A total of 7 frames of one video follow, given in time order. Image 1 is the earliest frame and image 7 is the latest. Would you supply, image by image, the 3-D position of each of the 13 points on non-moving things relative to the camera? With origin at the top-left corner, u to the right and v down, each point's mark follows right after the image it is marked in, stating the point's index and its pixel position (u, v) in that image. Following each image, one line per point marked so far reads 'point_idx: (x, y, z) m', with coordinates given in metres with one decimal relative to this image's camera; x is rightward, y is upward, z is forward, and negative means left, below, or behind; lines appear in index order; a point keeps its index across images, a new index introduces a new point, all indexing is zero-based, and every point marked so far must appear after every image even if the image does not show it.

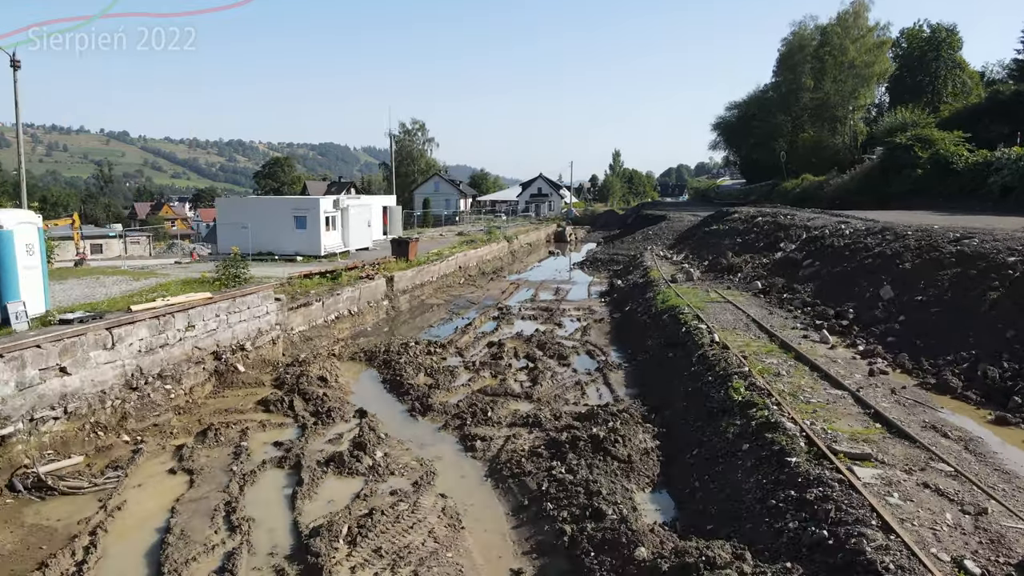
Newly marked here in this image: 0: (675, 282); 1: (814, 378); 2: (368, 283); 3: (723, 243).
0: (+3.5, +0.1, +16.5) m
1: (+3.2, -1.0, +8.1) m
2: (-3.0, +0.1, +16.1) m
3: (+5.6, +1.2, +20.0) m
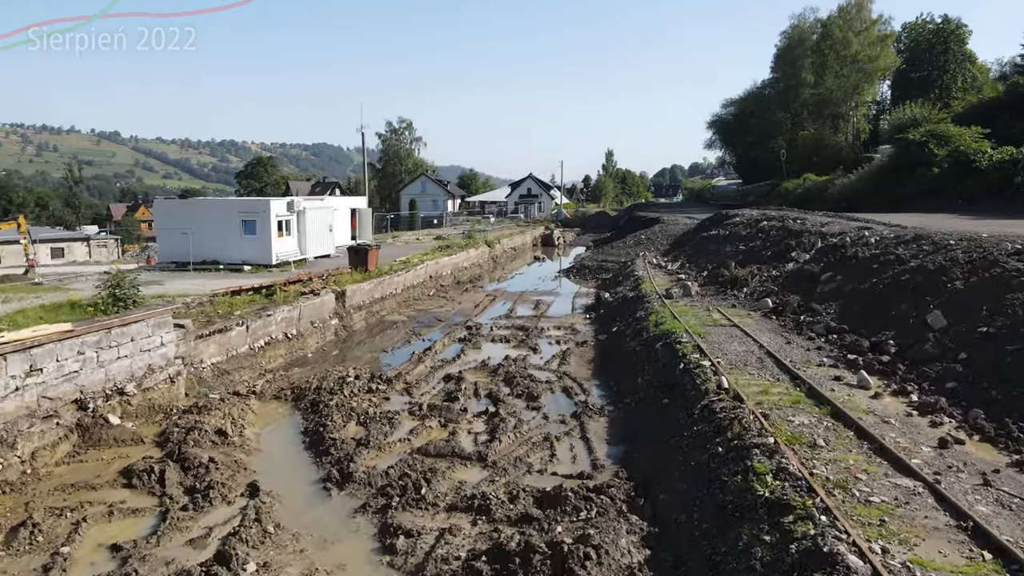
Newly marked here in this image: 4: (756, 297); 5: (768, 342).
0: (+2.9, -0.2, +14.2) m
1: (+2.7, -1.3, +5.8) m
2: (-3.6, -0.2, +13.7) m
3: (+5.0, +0.8, +17.8) m
4: (+4.2, -0.2, +13.1) m
5: (+3.3, -0.7, +10.0) m
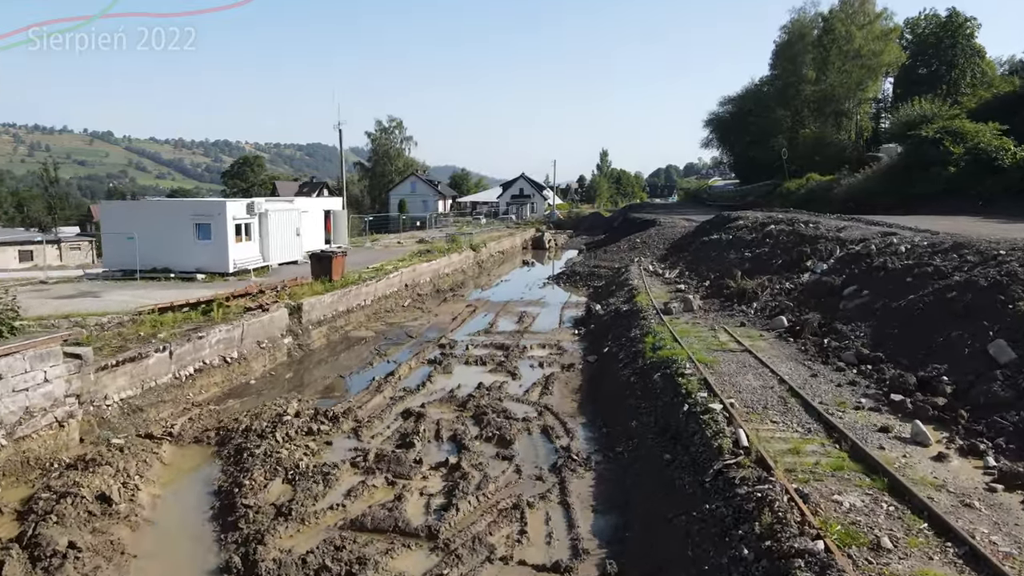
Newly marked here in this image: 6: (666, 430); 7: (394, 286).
0: (+2.5, -0.4, +12.5) m
1: (+2.4, -1.5, +4.1) m
2: (-3.9, -0.5, +12.0) m
3: (+4.6, +0.6, +16.0) m
4: (+3.8, -0.4, +11.4) m
5: (+3.0, -0.9, +8.3) m
6: (+1.5, -1.3, +7.3) m
7: (-2.8, 0.0, +18.1) m
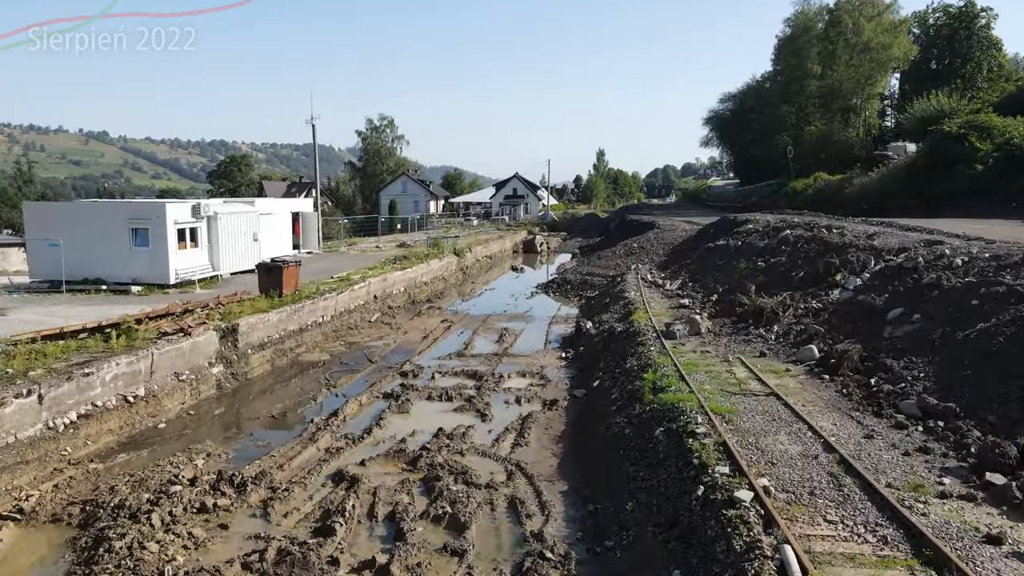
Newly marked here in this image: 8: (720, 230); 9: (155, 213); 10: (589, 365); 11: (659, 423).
0: (+2.2, -0.7, +10.5) m
1: (+2.0, -1.7, +2.0) m
2: (-4.3, -0.7, +9.9) m
3: (+4.2, +0.4, +14.0) m
4: (+3.4, -0.7, +9.4) m
5: (+2.6, -1.2, +6.2) m
6: (+1.1, -1.6, +5.3) m
7: (-3.2, -0.2, +16.0) m
8: (+5.1, +1.4, +18.8) m
9: (-6.8, +1.4, +14.6) m
10: (+1.1, -1.1, +11.5) m
11: (+1.4, -1.2, +7.1) m
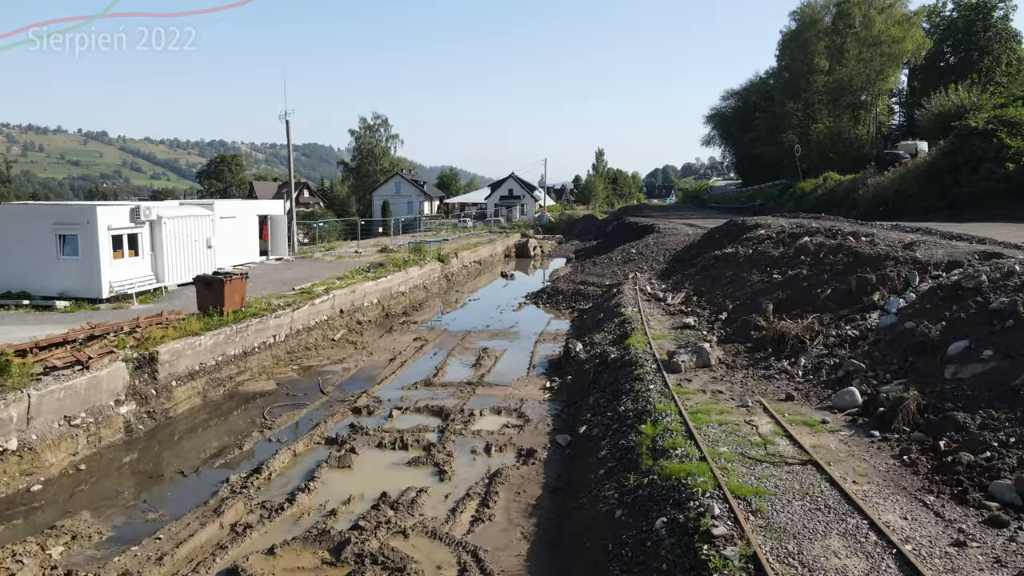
0: (+1.8, -0.9, +8.6) m
1: (+1.7, -2.0, +0.2) m
2: (-4.7, -1.0, +8.1) m
3: (+3.8, +0.1, +12.2) m
4: (+3.1, -0.9, +7.6) m
5: (+2.3, -1.4, +4.4) m
6: (+0.8, -1.9, +3.4) m
7: (-3.5, -0.5, +14.2) m
8: (+4.7, +1.2, +17.0) m
9: (-7.2, +1.2, +12.8) m
10: (+0.8, -1.4, +9.6) m
11: (+1.0, -1.5, +5.2) m
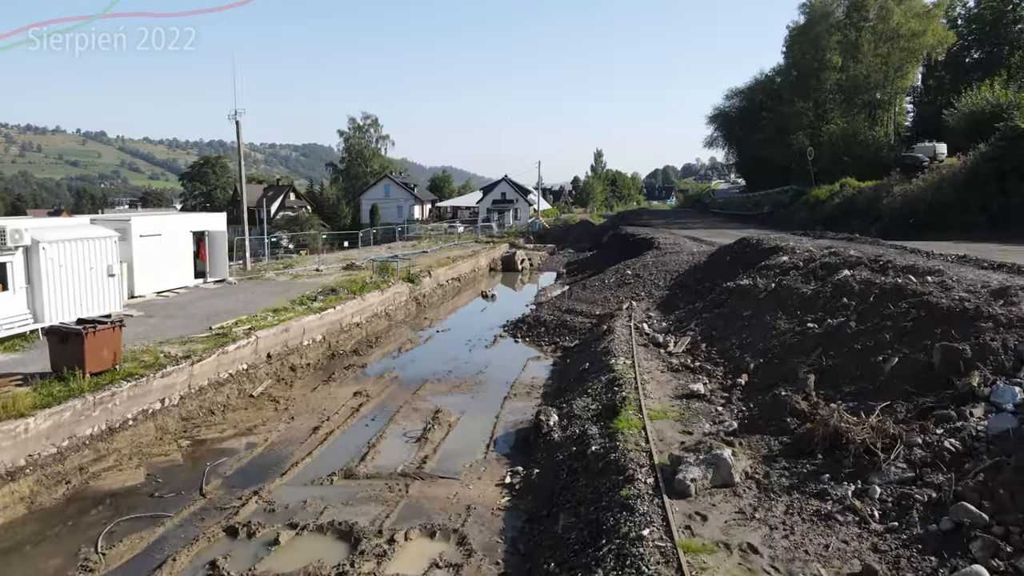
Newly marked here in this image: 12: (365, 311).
0: (+1.3, -1.5, +5.8) m
1: (+1.1, -2.6, -2.6) m
2: (-5.2, -1.6, +5.3) m
3: (+3.3, -0.5, +9.4) m
4: (+2.6, -1.5, +4.7) m
5: (+1.7, -2.1, +1.6) m
6: (+0.2, -2.5, +0.6) m
7: (-4.1, -1.1, +11.4) m
8: (+4.2, +0.5, +14.1) m
9: (-7.7, +0.5, +10.0) m
10: (+0.3, -2.0, +6.8) m
11: (+0.5, -2.1, +2.4) m
12: (-3.2, -0.5, +16.7) m
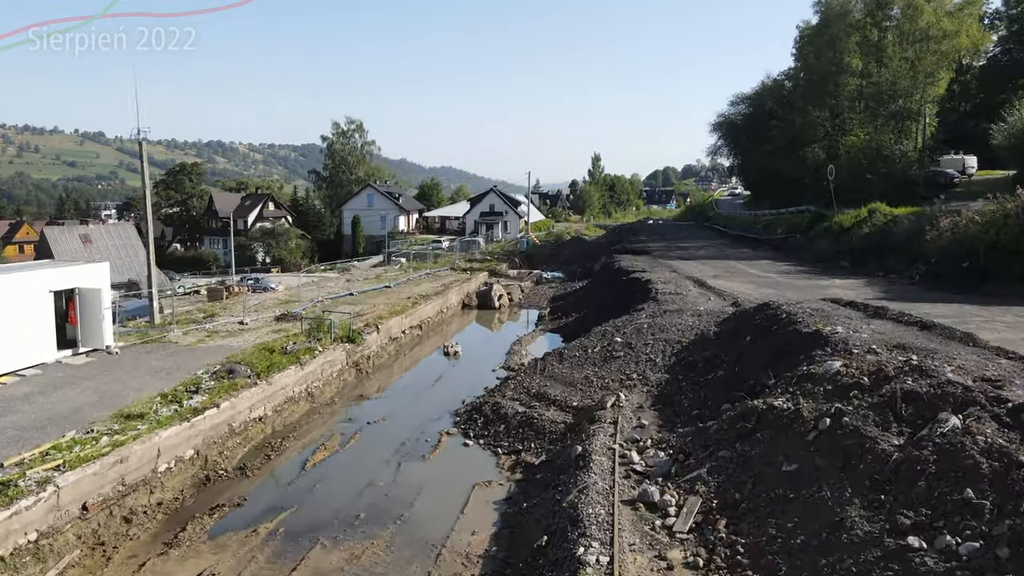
0: (+0.5, -2.9, +1.9) m
1: (+0.3, -3.9, -6.5) m
2: (-6.0, -2.9, +1.4) m
3: (+2.5, -1.8, +5.5) m
4: (+1.8, -2.9, +0.9) m
5: (+0.9, -3.4, -2.3) m
6: (-0.6, -3.8, -3.2) m
7: (-4.8, -2.4, +7.5) m
8: (+3.4, -0.8, +10.3) m
9: (-8.5, -0.8, +6.1) m
10: (-0.5, -3.3, +2.9) m
11: (-0.3, -3.4, -1.5) m
12: (-4.0, -1.8, +12.8) m
